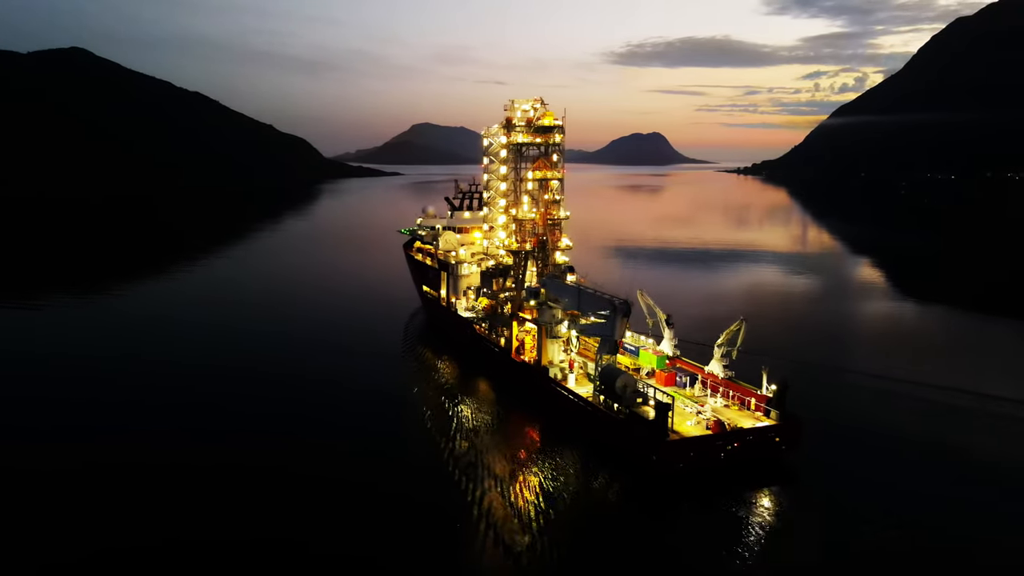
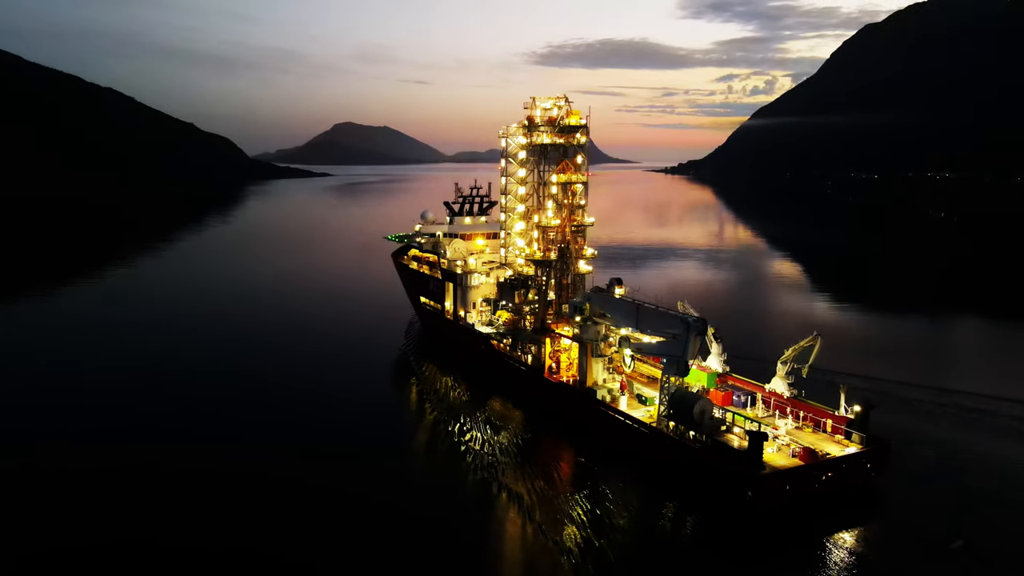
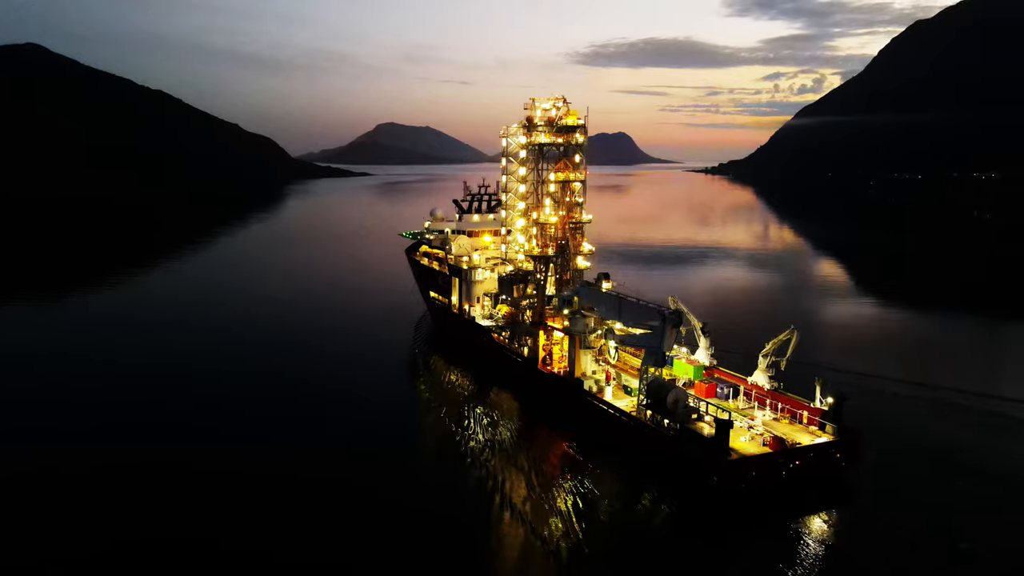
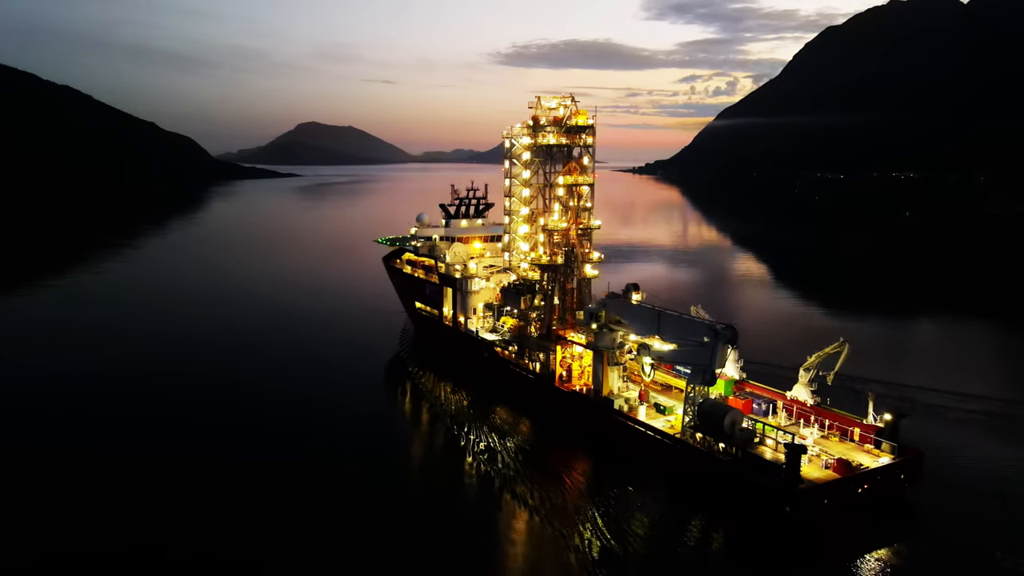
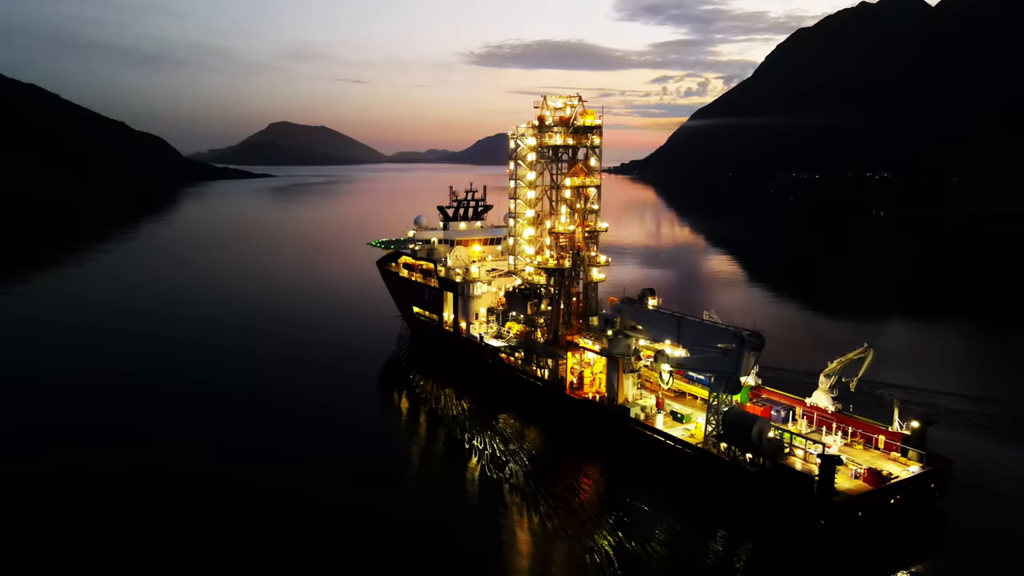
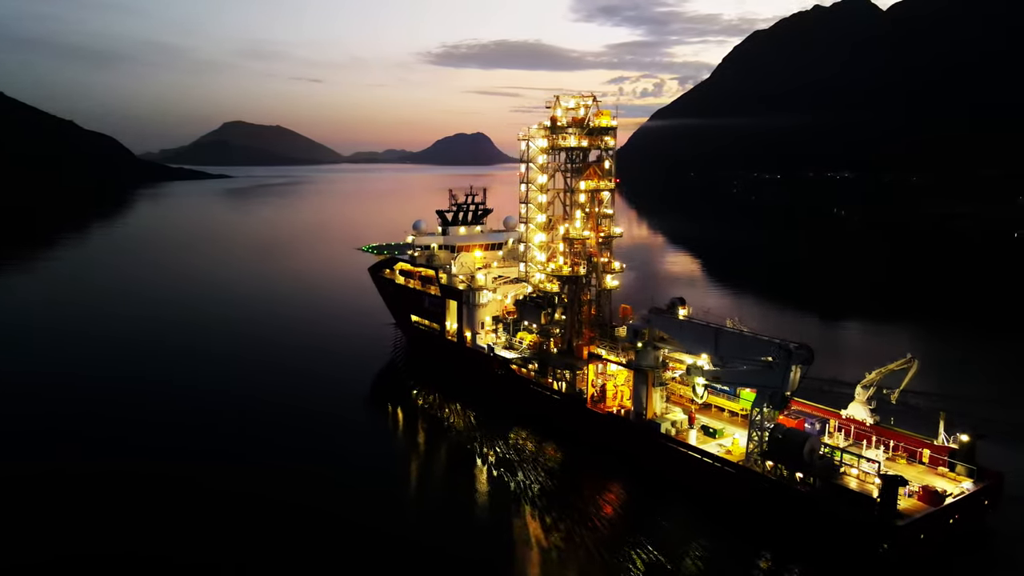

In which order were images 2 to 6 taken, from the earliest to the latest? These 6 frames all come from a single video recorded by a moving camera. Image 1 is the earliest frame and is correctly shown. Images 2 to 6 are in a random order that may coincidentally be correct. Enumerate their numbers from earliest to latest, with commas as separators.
3, 2, 4, 5, 6
